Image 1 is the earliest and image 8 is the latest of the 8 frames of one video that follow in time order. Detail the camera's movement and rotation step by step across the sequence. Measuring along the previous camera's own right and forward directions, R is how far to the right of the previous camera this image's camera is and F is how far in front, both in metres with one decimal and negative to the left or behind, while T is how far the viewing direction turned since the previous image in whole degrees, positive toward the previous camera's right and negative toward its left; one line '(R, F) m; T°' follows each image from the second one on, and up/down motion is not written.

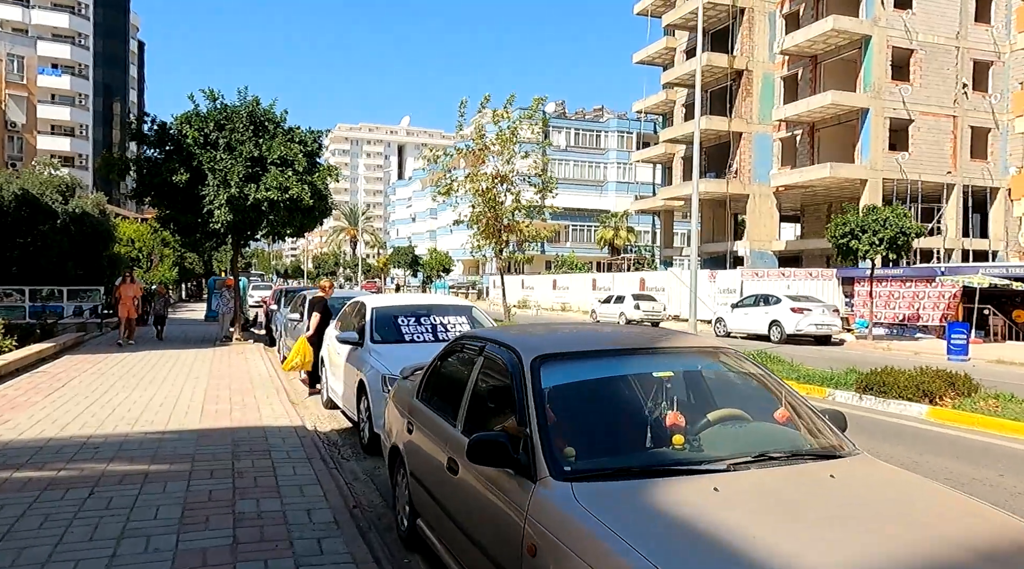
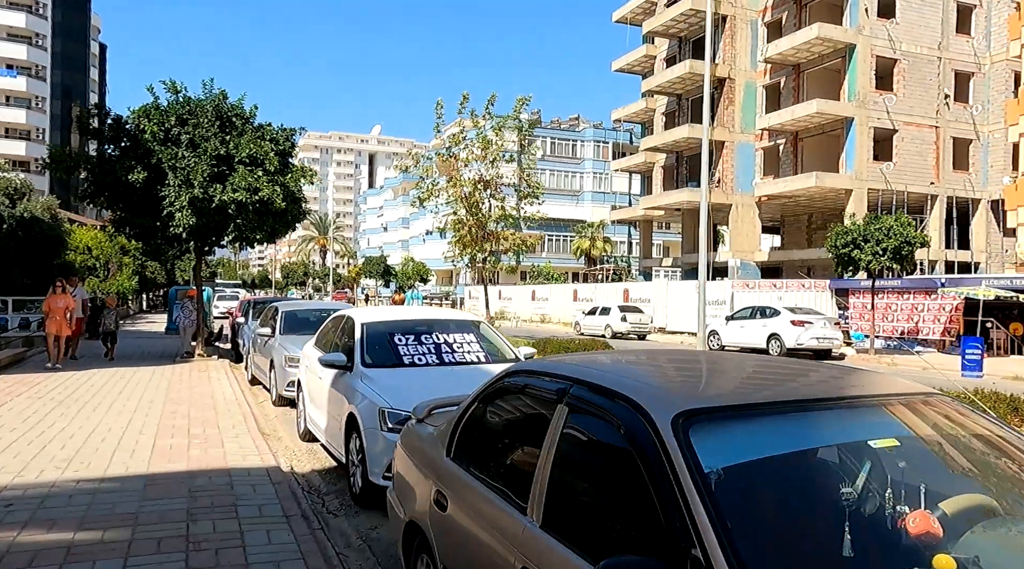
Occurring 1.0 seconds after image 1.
(-0.4, +1.4) m; +2°
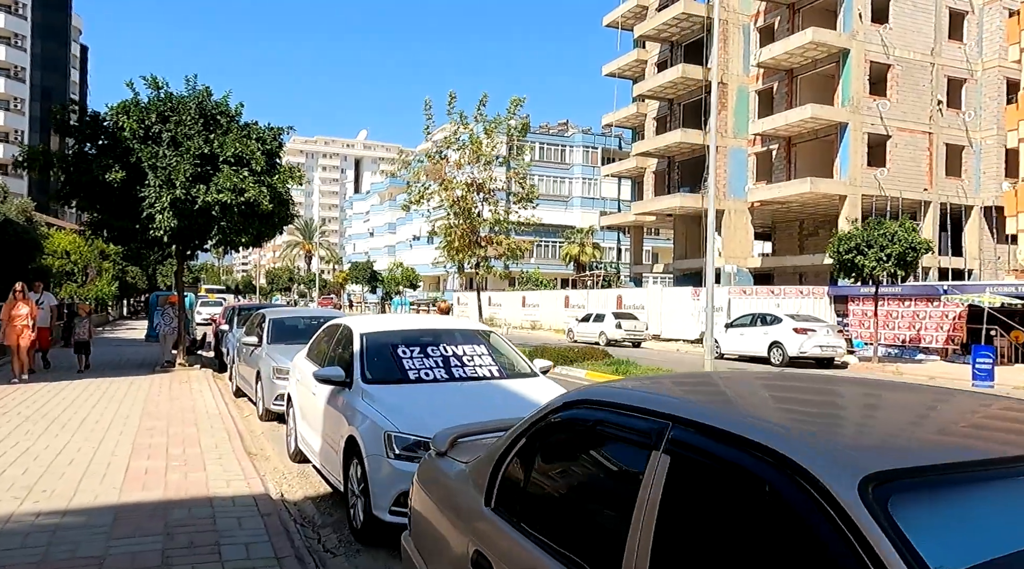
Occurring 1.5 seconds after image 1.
(-0.2, +0.7) m; +1°
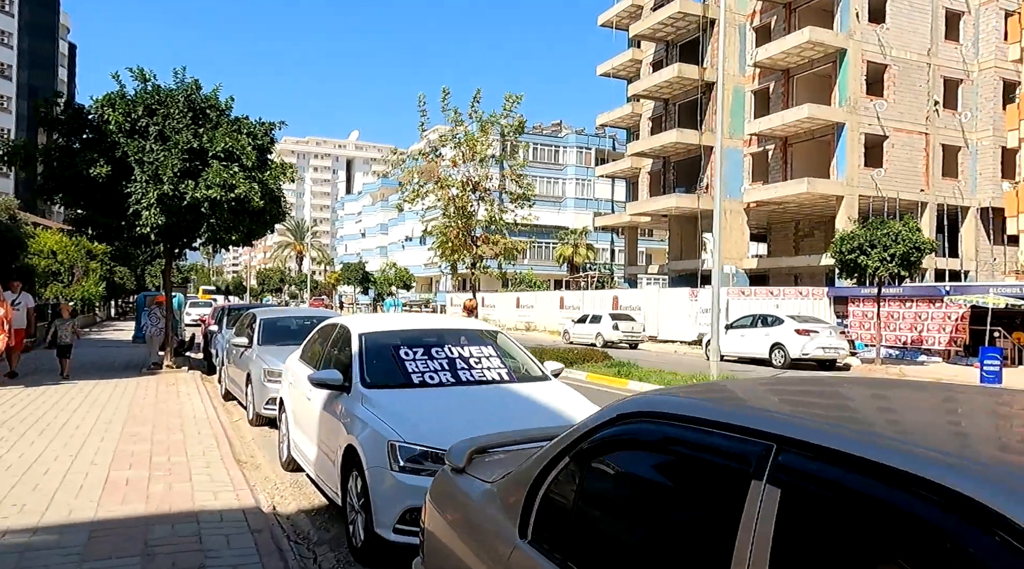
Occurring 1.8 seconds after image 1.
(-0.1, +0.4) m; +1°
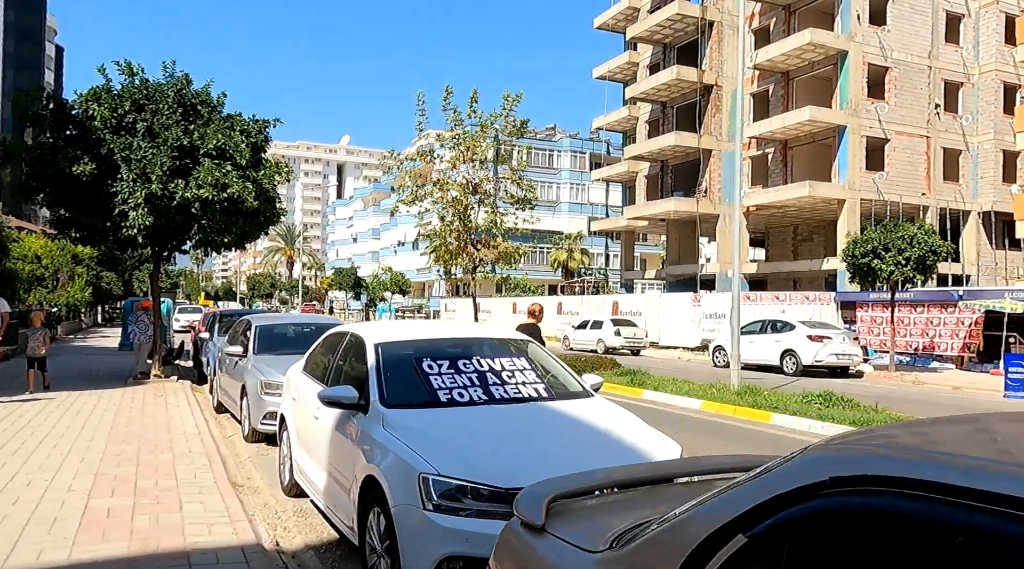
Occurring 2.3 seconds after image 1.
(-0.3, +0.7) m; +1°
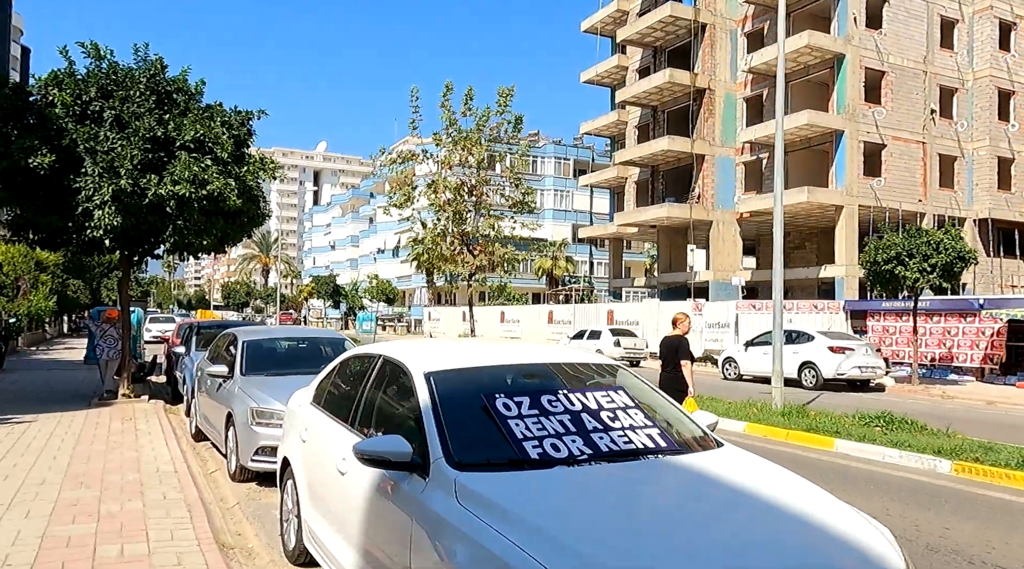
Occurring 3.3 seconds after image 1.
(-0.6, +1.4) m; +2°
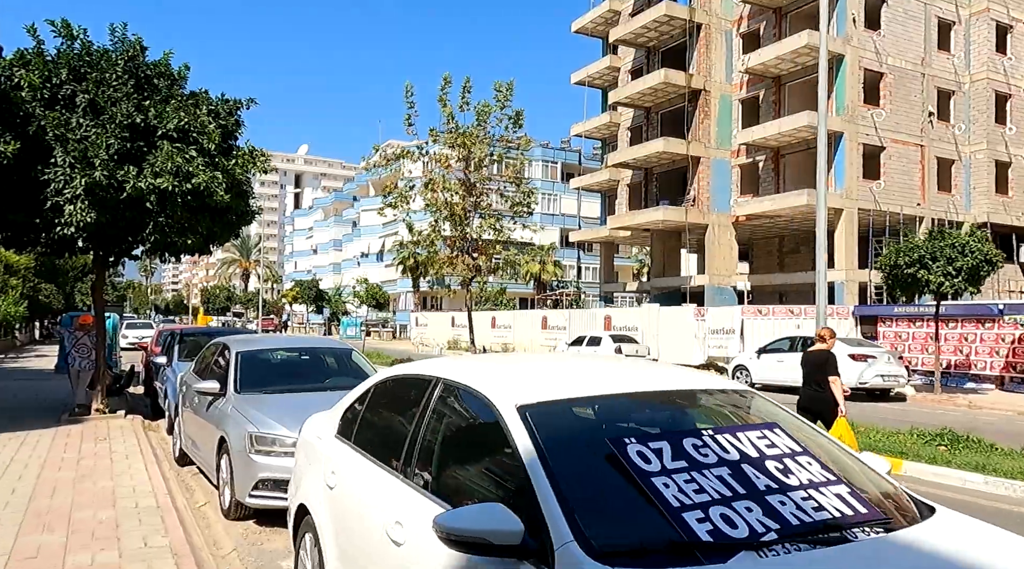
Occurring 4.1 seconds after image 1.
(-0.5, +1.1) m; +1°
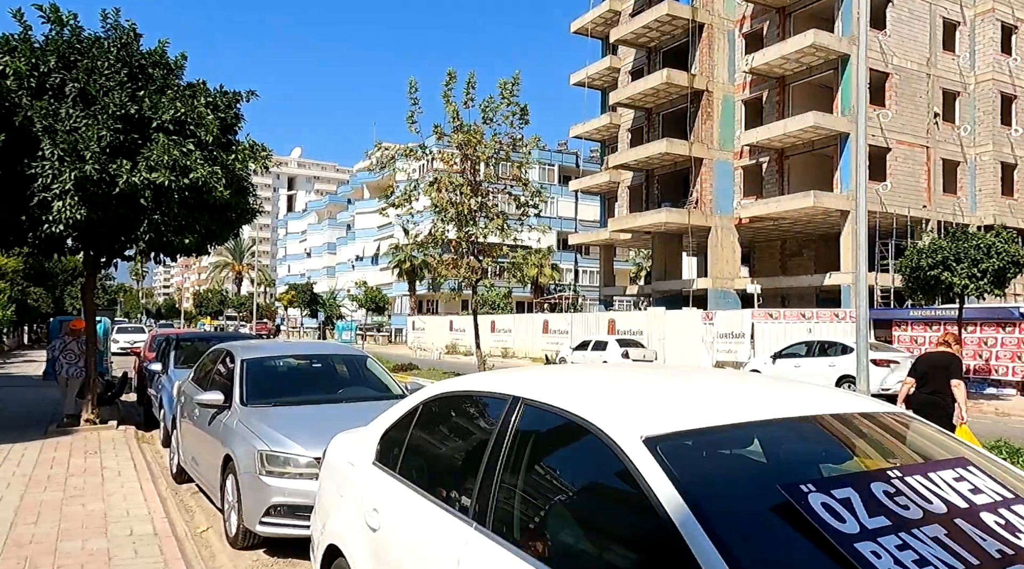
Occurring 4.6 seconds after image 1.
(-0.4, +0.7) m; +1°
